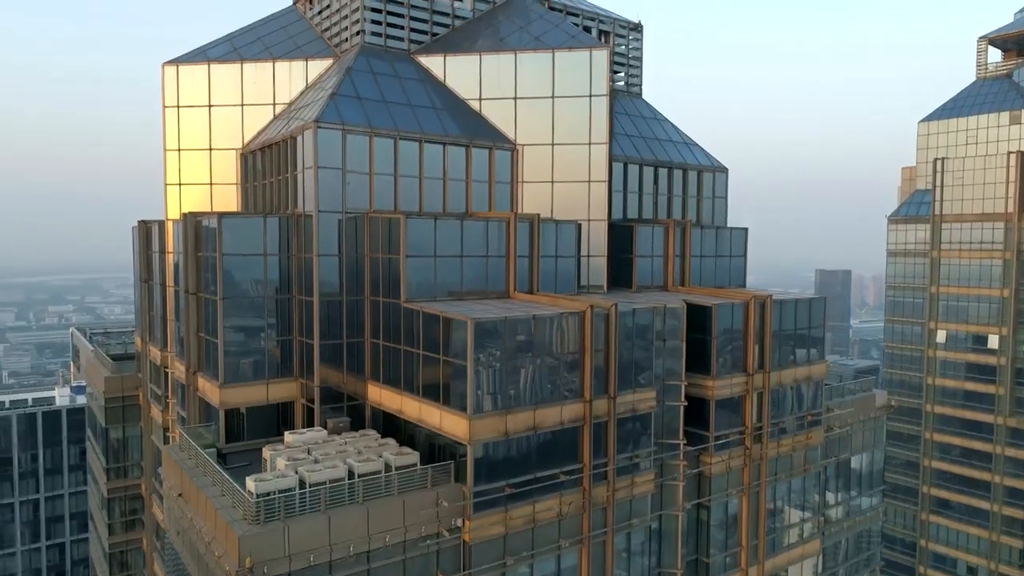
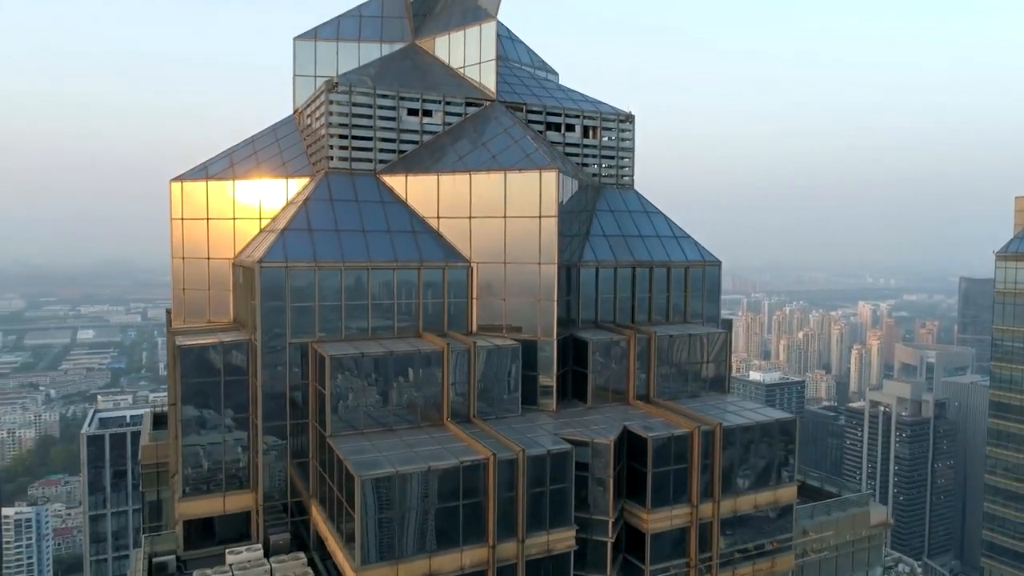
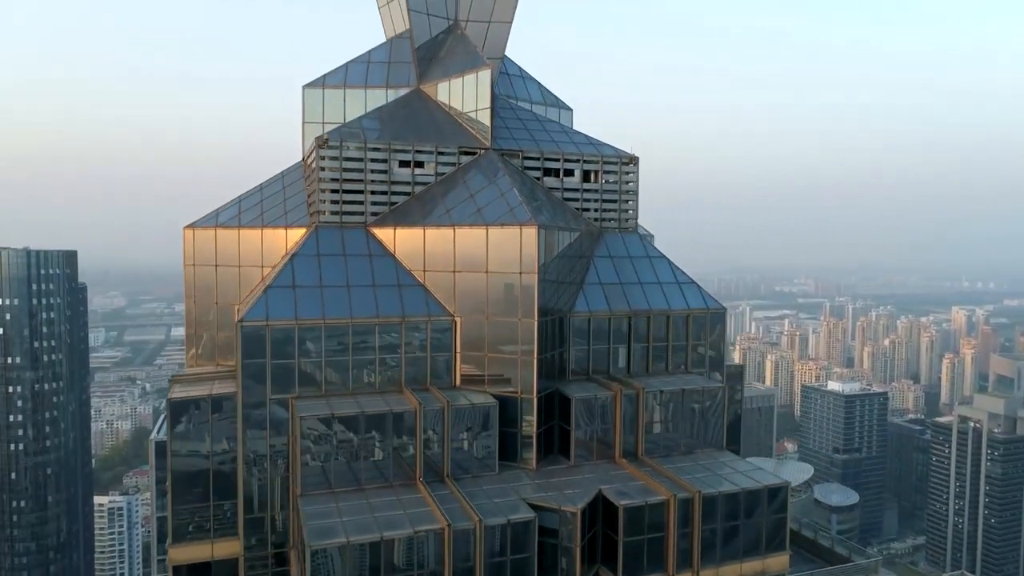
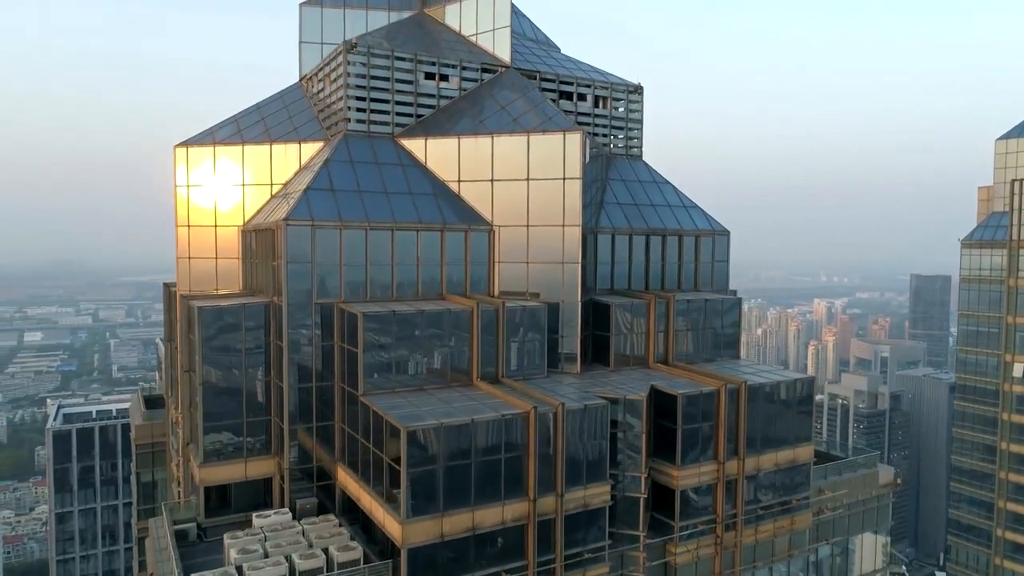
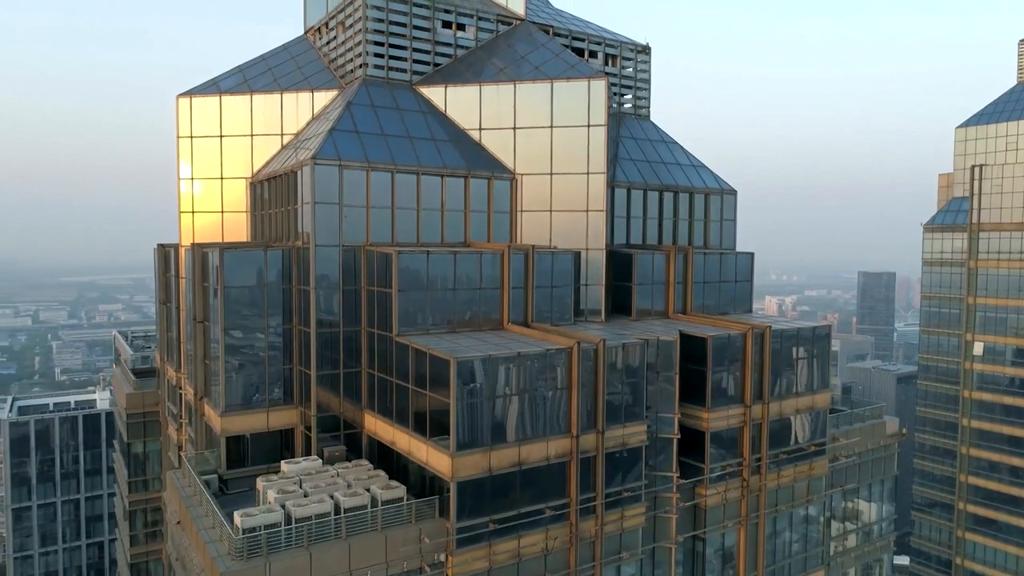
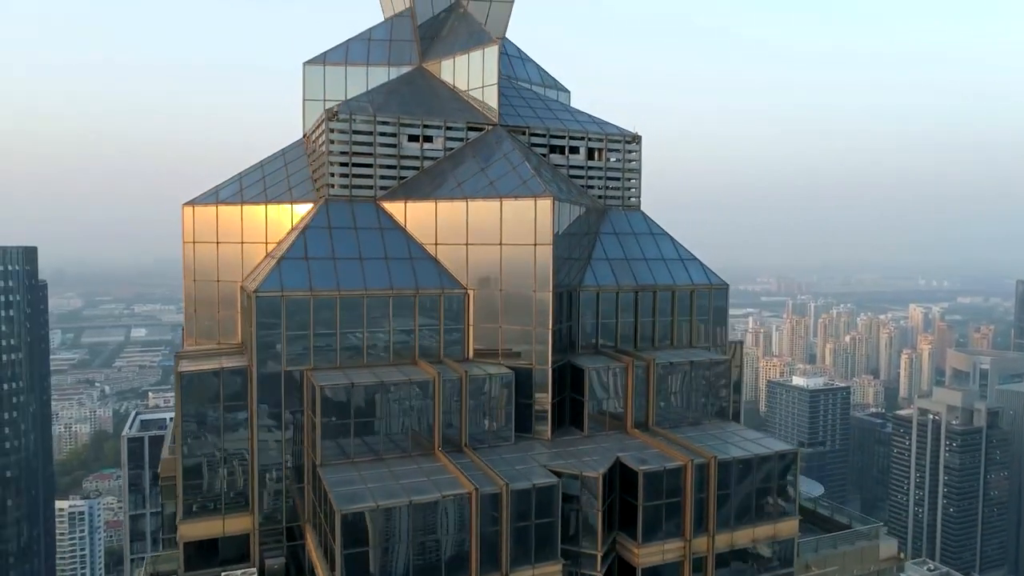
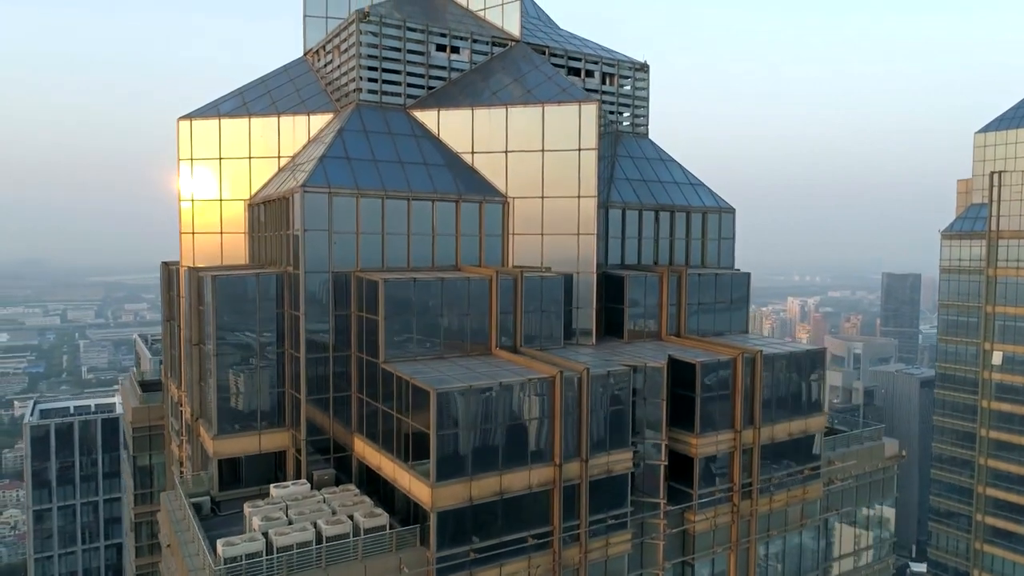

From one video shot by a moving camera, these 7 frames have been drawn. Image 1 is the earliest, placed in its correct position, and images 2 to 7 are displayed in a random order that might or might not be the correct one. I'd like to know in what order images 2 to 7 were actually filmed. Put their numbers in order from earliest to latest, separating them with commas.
5, 7, 4, 2, 6, 3
